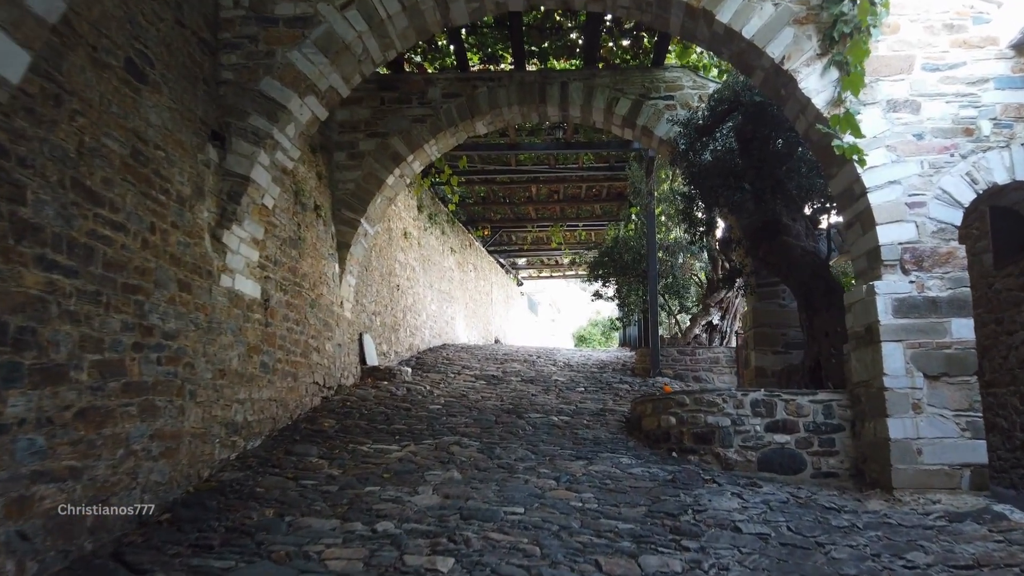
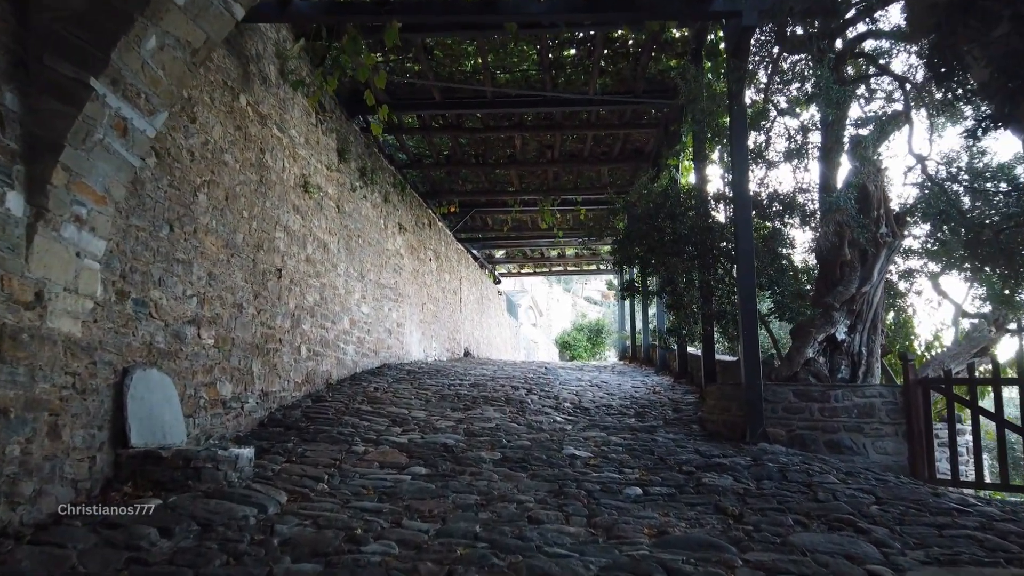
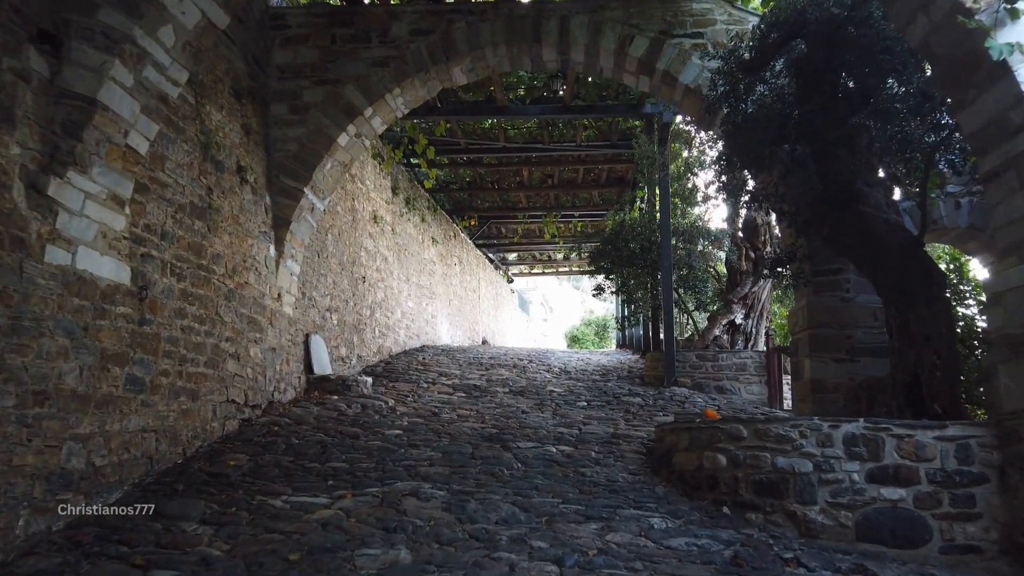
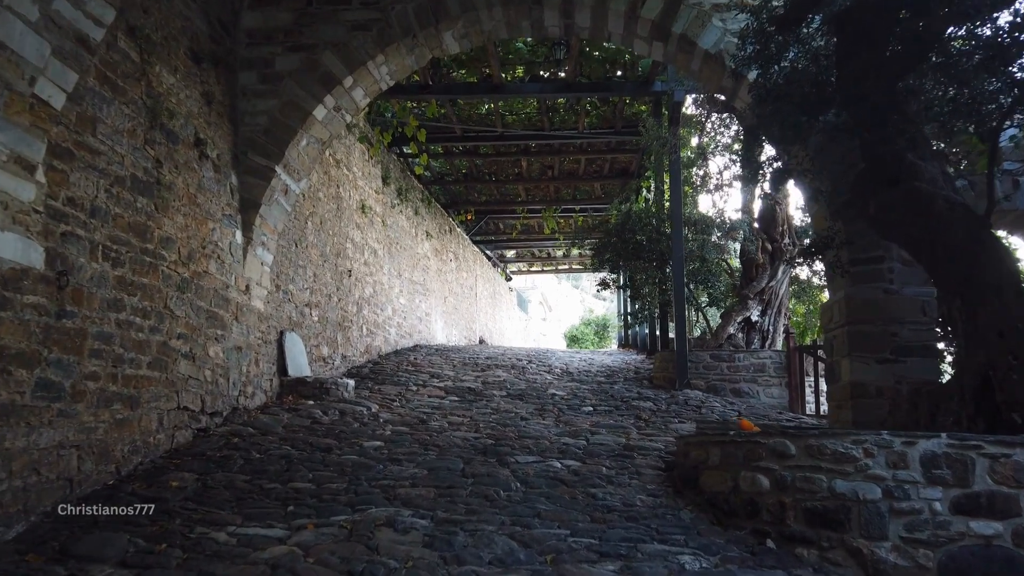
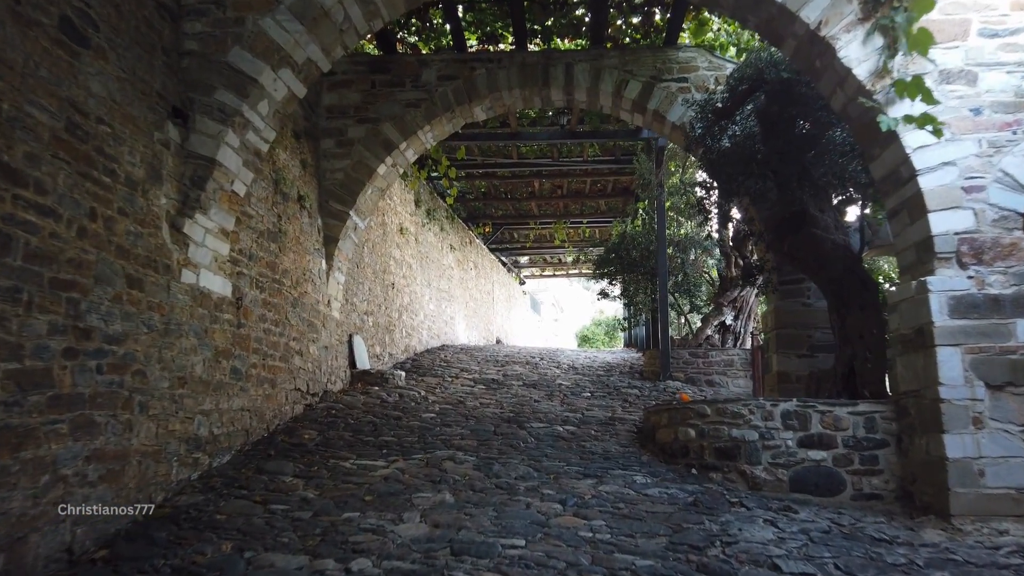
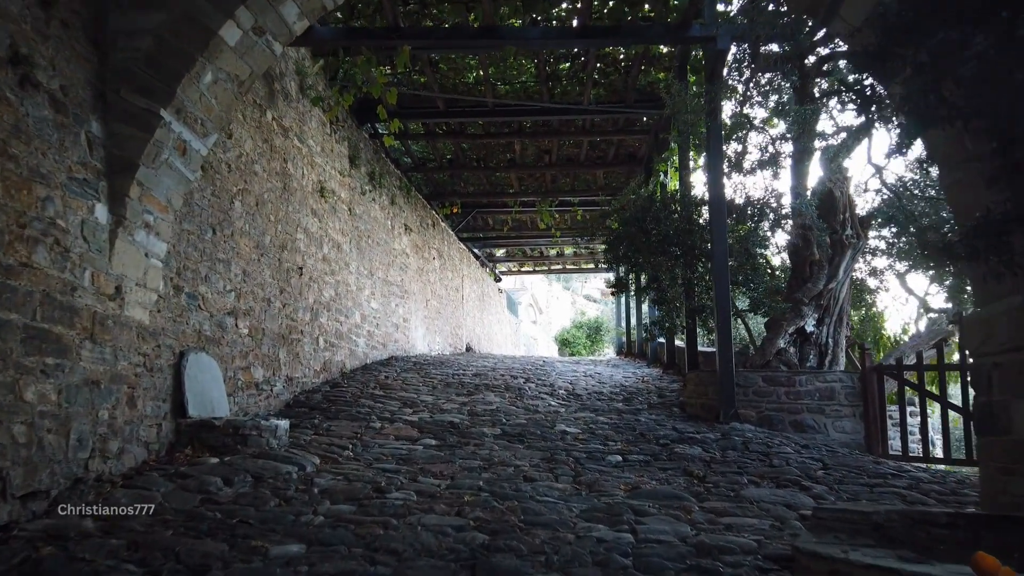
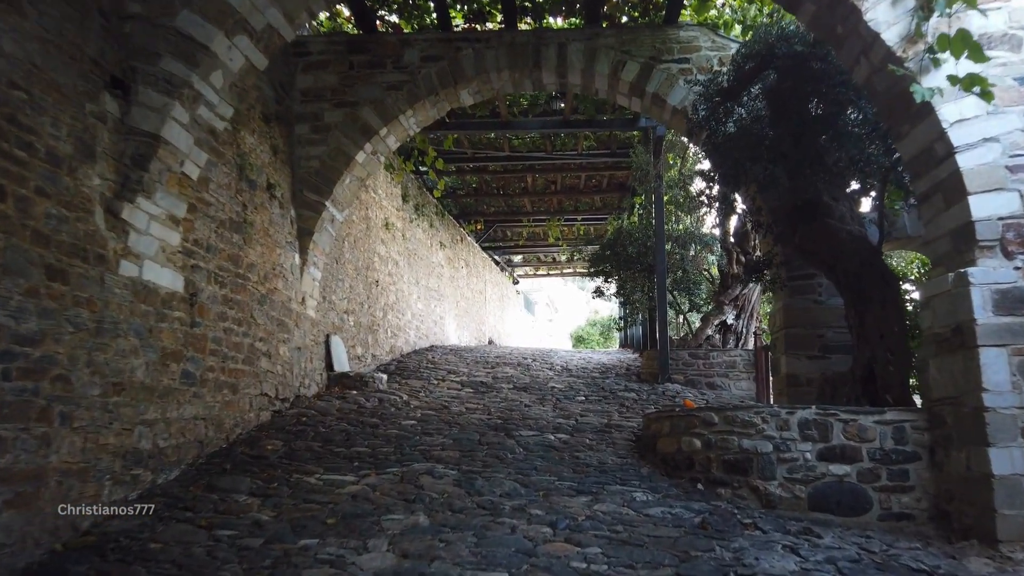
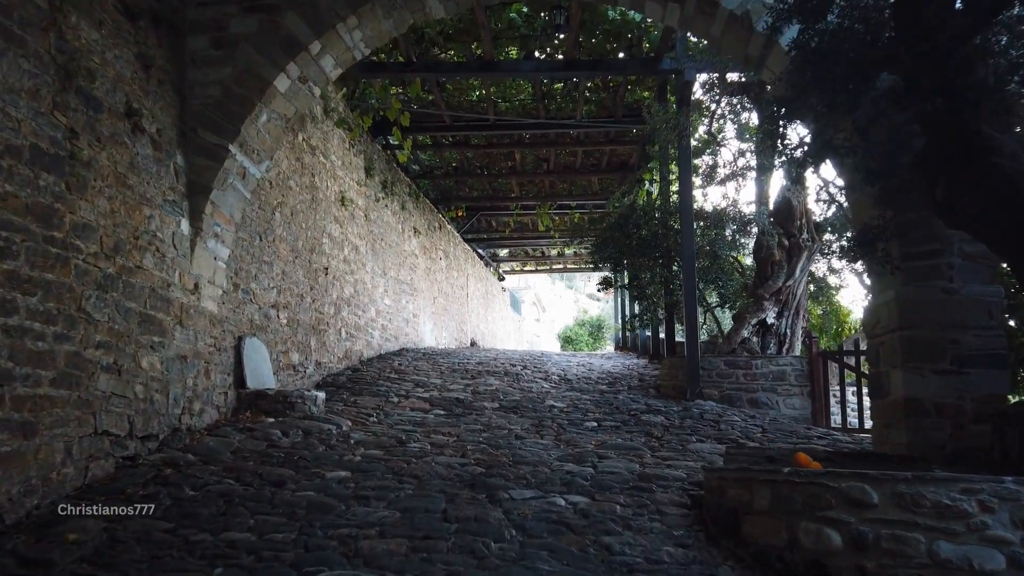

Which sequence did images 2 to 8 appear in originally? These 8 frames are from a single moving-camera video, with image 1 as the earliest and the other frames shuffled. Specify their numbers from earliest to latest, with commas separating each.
5, 7, 3, 4, 8, 6, 2
